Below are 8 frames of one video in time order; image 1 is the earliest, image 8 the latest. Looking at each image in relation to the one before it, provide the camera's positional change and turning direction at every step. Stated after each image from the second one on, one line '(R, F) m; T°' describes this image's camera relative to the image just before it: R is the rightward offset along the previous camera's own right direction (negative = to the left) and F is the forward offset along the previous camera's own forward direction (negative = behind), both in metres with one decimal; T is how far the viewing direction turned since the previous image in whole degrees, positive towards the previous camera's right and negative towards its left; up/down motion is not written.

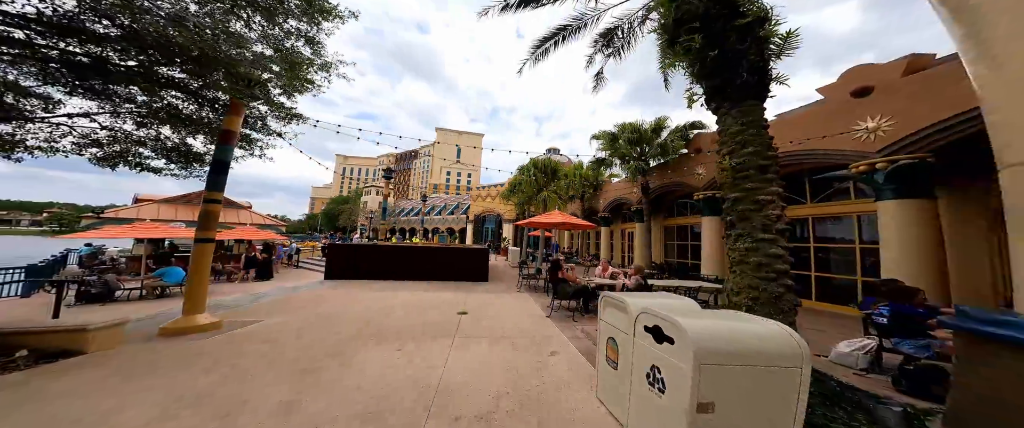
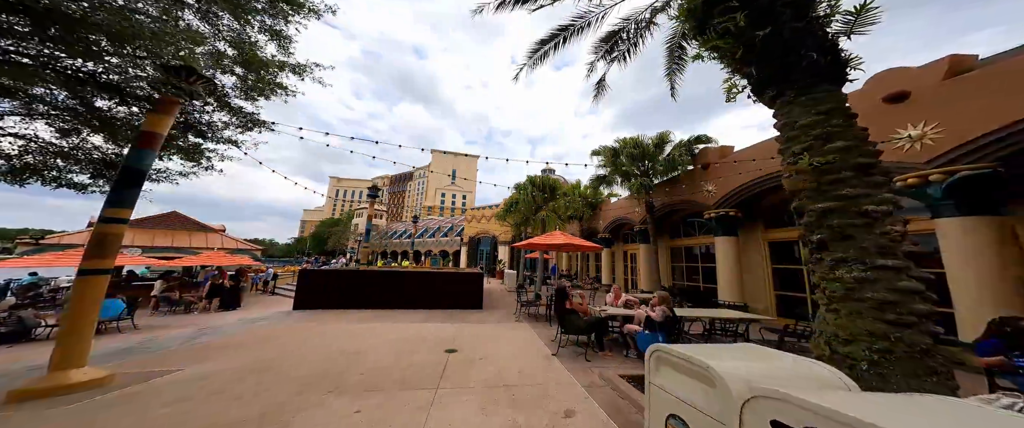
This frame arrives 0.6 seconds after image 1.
(-0.1, +0.8) m; +1°
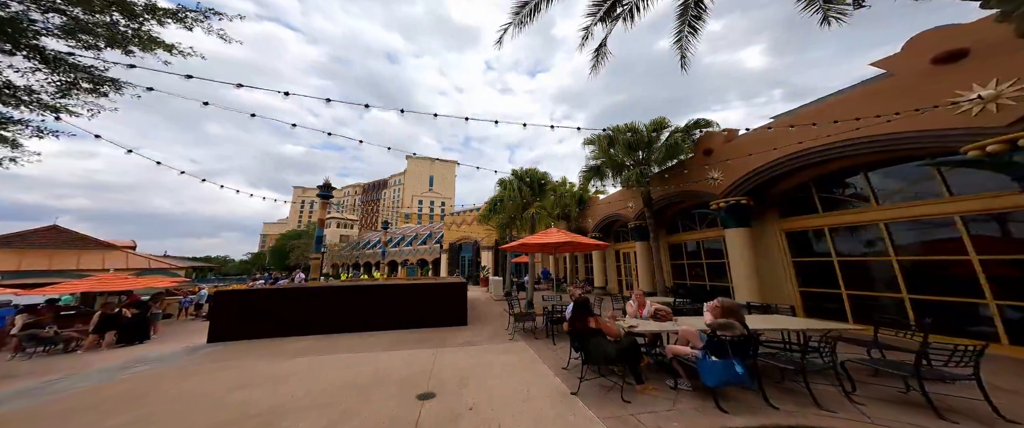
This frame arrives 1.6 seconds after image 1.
(-0.2, +1.5) m; +4°
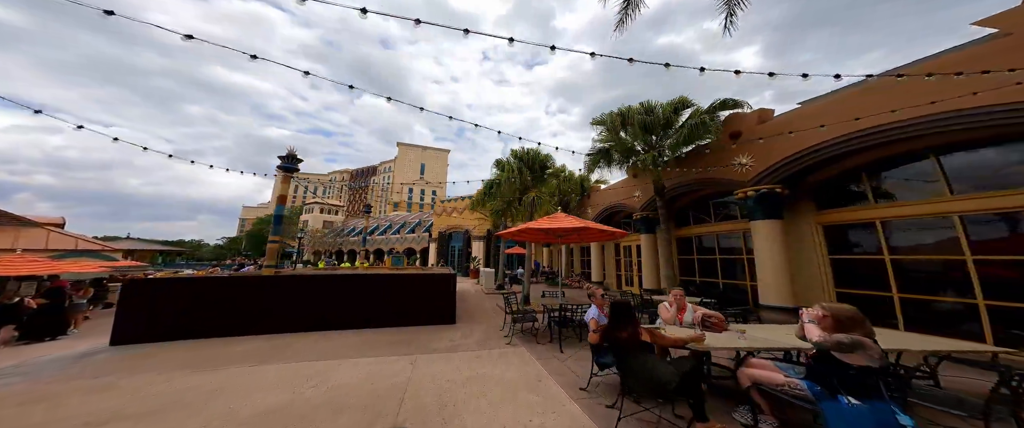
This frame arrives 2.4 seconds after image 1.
(-0.2, +1.2) m; +2°
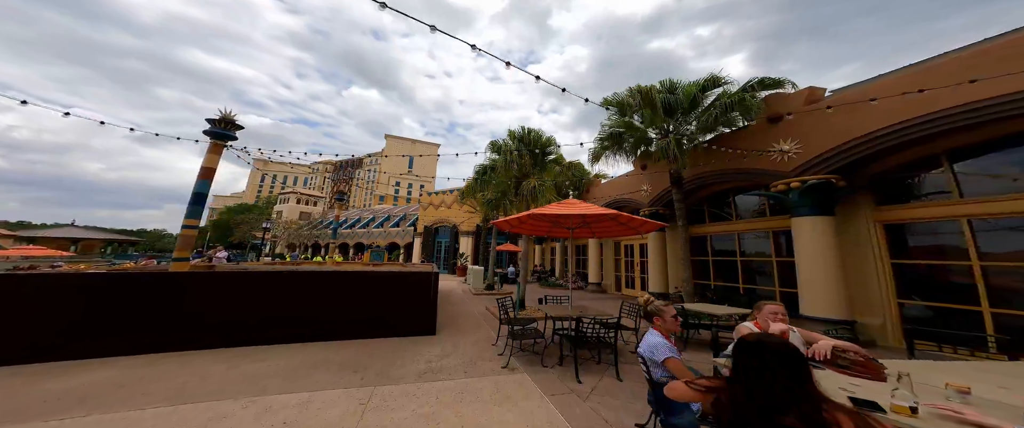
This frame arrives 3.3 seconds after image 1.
(-0.2, +1.4) m; +2°
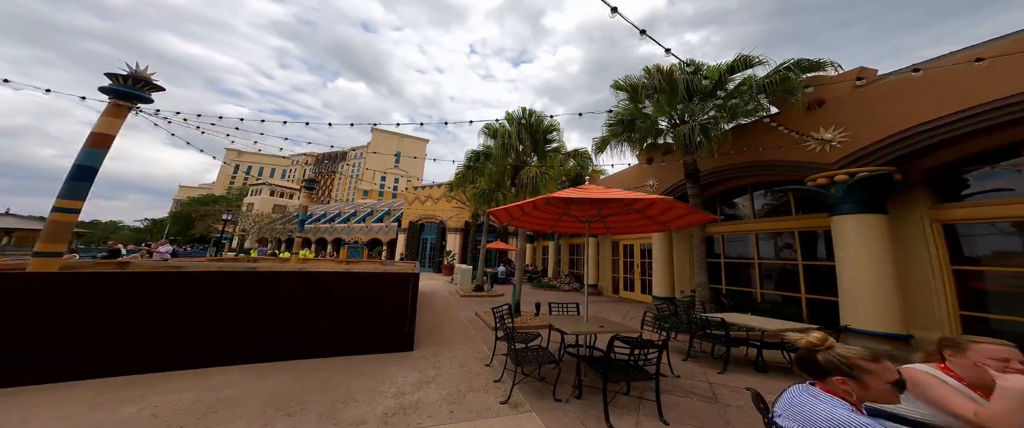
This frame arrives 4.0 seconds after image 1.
(-0.2, +1.1) m; +2°
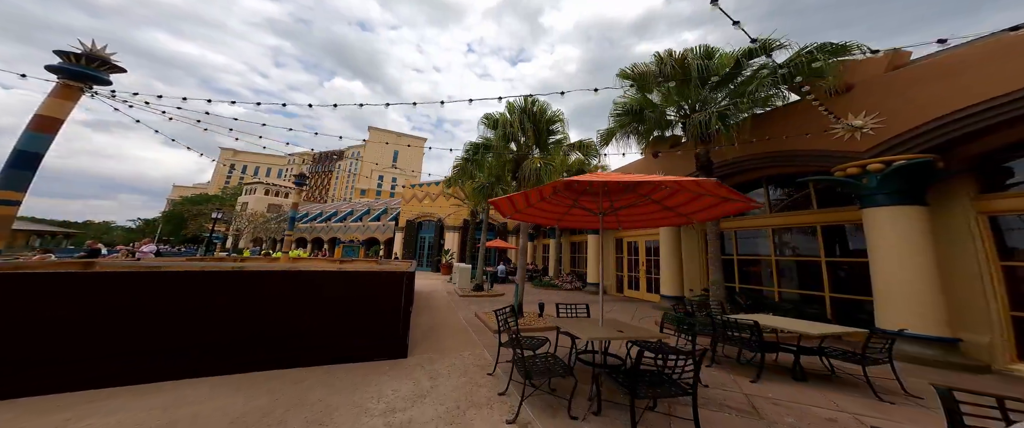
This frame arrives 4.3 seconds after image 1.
(-0.1, +0.5) m; 0°
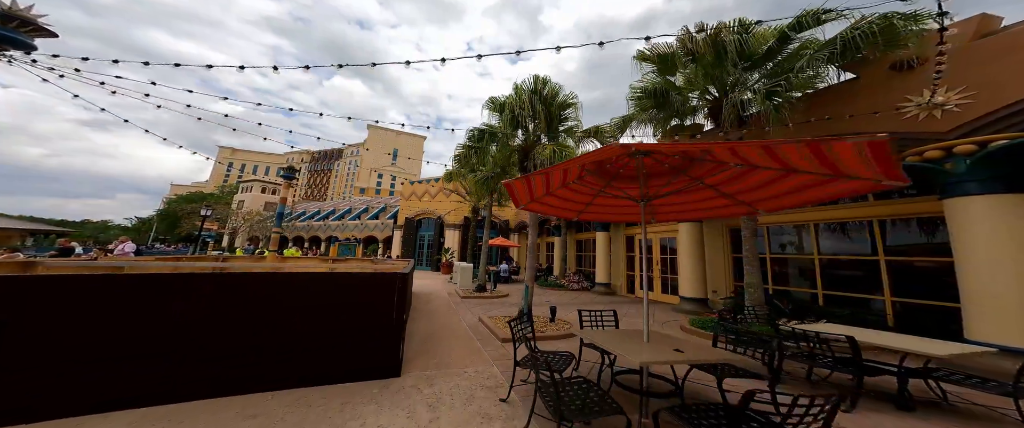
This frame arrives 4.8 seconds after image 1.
(-0.2, +0.8) m; 0°
